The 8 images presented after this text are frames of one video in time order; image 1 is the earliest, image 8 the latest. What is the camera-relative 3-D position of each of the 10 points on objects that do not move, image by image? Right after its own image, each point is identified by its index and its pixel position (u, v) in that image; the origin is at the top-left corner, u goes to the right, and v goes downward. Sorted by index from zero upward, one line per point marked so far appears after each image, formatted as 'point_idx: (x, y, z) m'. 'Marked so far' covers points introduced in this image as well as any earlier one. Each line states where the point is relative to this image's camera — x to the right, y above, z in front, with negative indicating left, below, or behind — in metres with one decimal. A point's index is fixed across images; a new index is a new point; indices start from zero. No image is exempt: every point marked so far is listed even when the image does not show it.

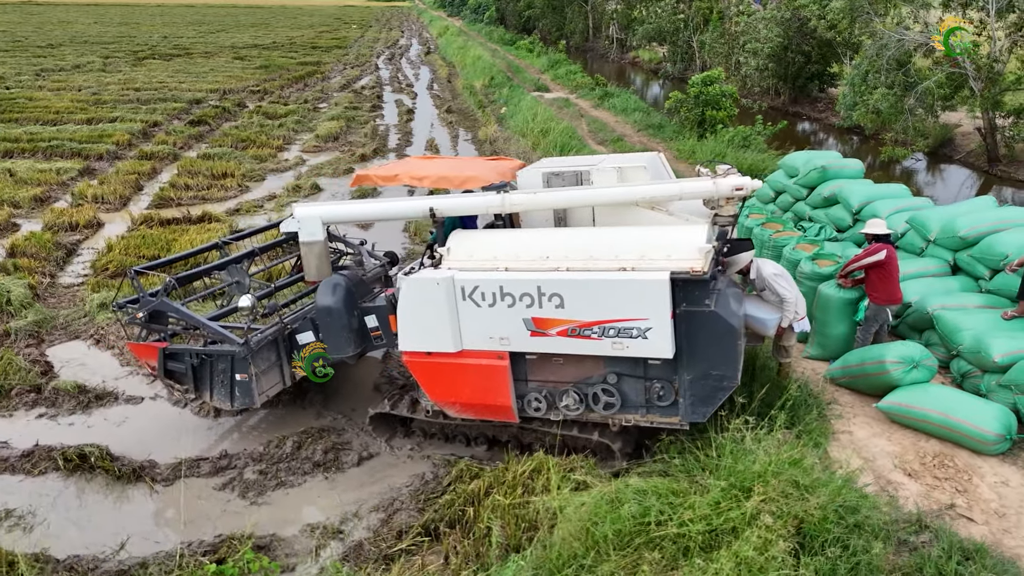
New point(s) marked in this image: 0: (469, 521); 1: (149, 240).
0: (-0.2, -1.4, +4.1) m
1: (-5.1, +0.7, +9.6) m
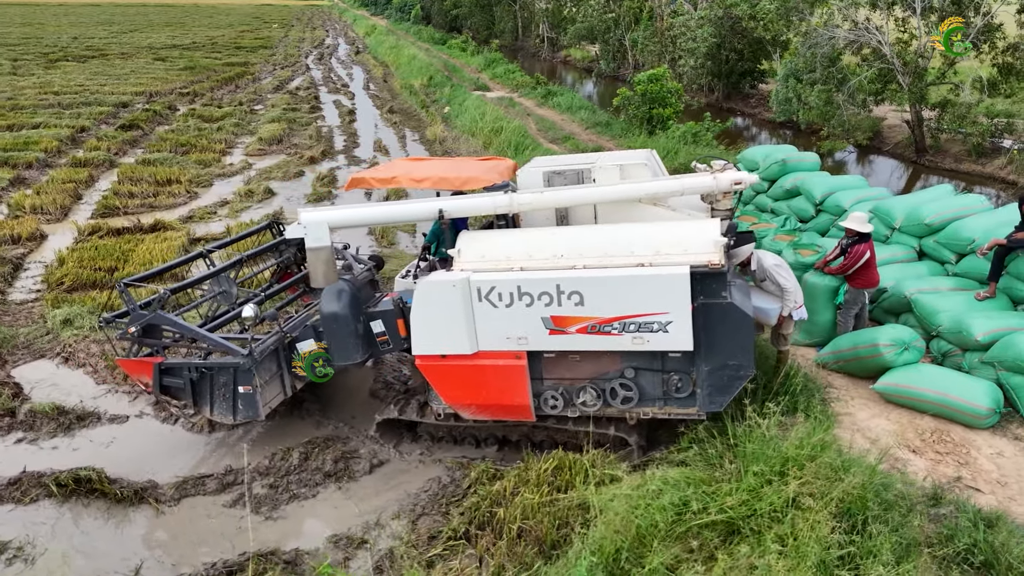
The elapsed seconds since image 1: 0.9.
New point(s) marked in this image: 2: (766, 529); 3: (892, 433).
0: (-0.1, -1.4, +4.1) m
1: (-5.4, +0.5, +9.1) m
2: (+1.3, -1.2, +3.4) m
3: (+2.6, -1.0, +4.7) m
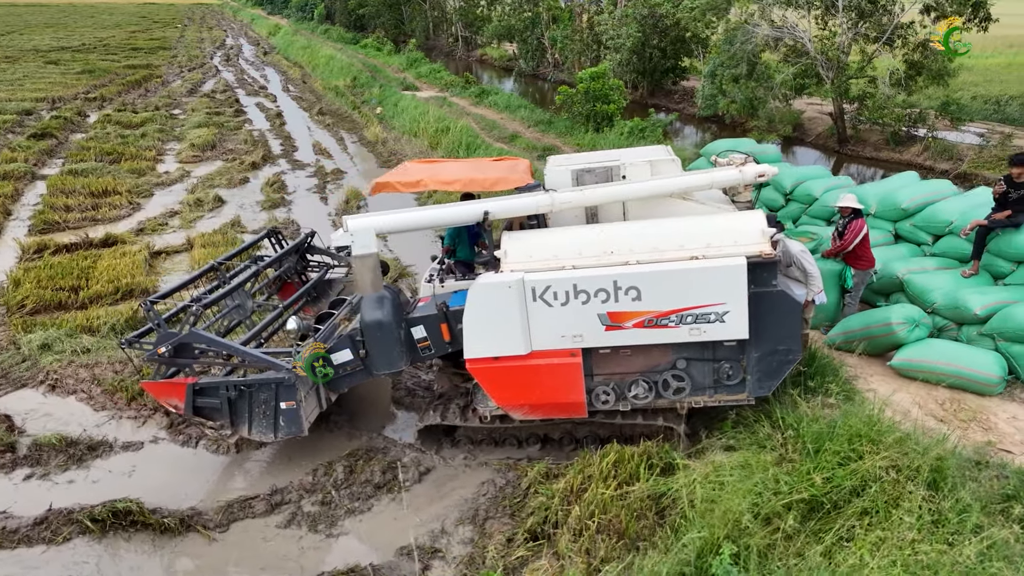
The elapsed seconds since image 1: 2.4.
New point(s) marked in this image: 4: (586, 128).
0: (+0.4, -1.4, +4.1) m
1: (-5.6, +0.2, +8.5) m
2: (+1.8, -1.1, +3.6) m
3: (+2.9, -0.9, +5.0) m
4: (+2.0, +4.4, +18.8) m
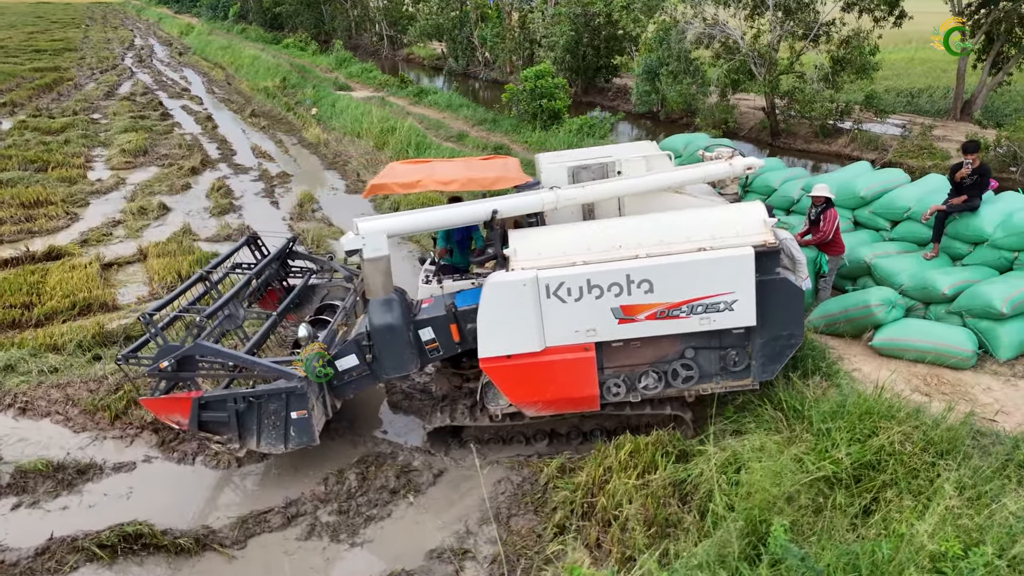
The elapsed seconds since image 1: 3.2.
0: (+0.6, -1.3, +4.2) m
1: (-5.9, 0.0, +8.0) m
2: (+2.0, -1.1, +3.8) m
3: (+3.0, -0.7, +5.3) m
4: (+0.6, +4.5, +18.9) m
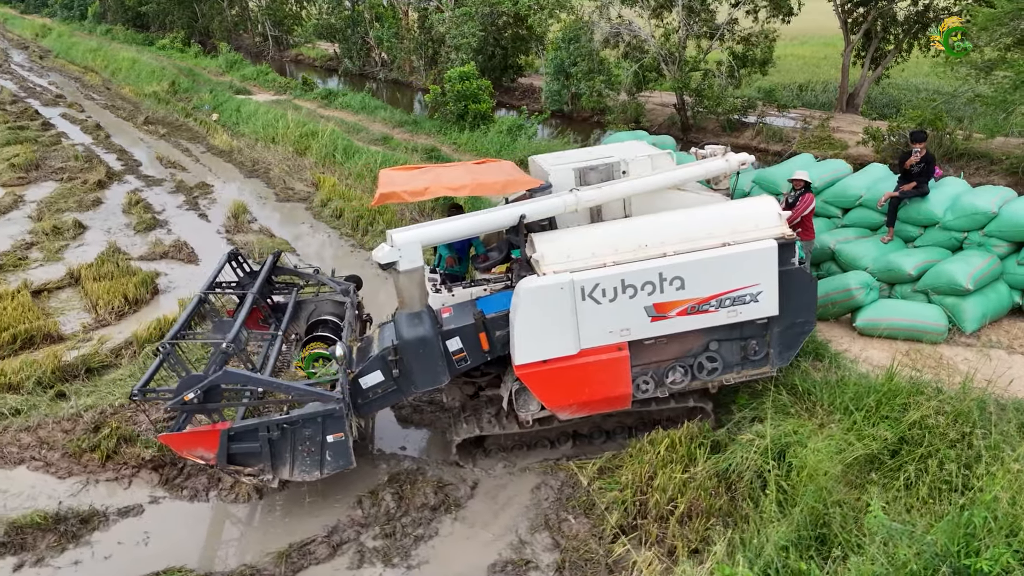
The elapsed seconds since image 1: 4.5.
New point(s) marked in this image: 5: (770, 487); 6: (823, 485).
0: (+0.9, -1.3, +4.3) m
1: (-6.1, -0.3, +7.1) m
2: (+2.4, -1.0, +4.1) m
3: (+3.1, -0.6, +5.7) m
4: (-1.5, +4.4, +18.8) m
5: (+1.6, -1.2, +4.2) m
6: (+1.8, -1.1, +4.0) m
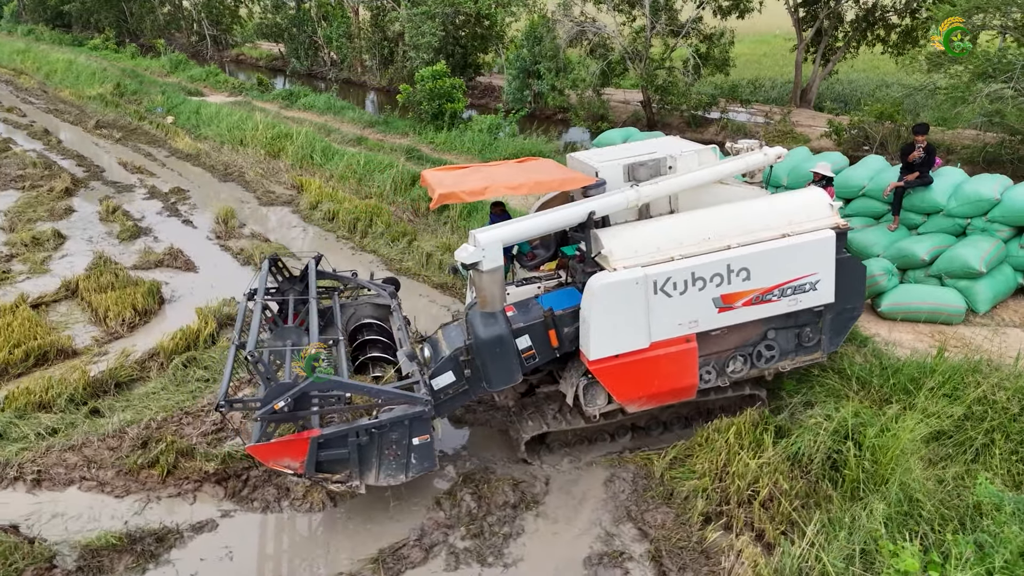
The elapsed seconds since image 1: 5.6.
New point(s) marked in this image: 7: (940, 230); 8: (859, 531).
0: (+1.4, -1.3, +4.4) m
1: (-5.7, -0.5, +6.7) m
2: (+2.9, -0.9, +4.3) m
3: (+3.5, -0.5, +5.9) m
4: (-2.2, +4.4, +18.7) m
5: (+2.1, -1.1, +4.4) m
6: (+2.4, -1.0, +4.1) m
7: (+4.6, +0.6, +7.4) m
8: (+2.0, -1.4, +3.9) m
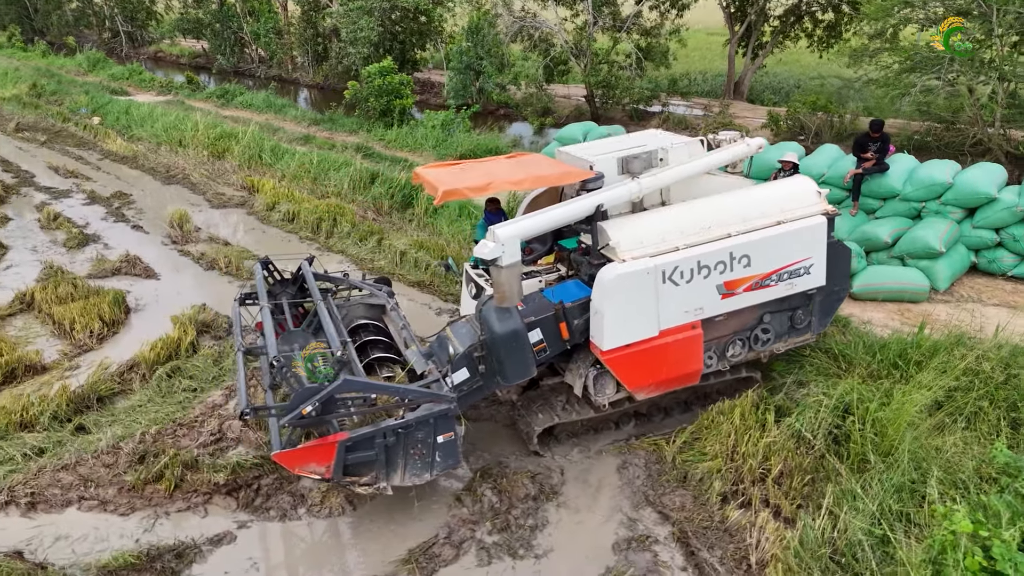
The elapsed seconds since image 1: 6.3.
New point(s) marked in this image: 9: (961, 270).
0: (+1.6, -1.2, +4.5) m
1: (-5.8, -0.7, +6.3) m
2: (+3.1, -0.7, +4.6) m
3: (+3.5, -0.3, +6.3) m
4: (-3.5, +4.4, +18.5) m
5: (+2.3, -1.0, +4.6) m
6: (+2.5, -0.9, +4.4) m
7: (+4.4, +0.8, +7.8) m
8: (+2.2, -1.3, +4.1) m
9: (+4.8, +0.2, +7.4) m
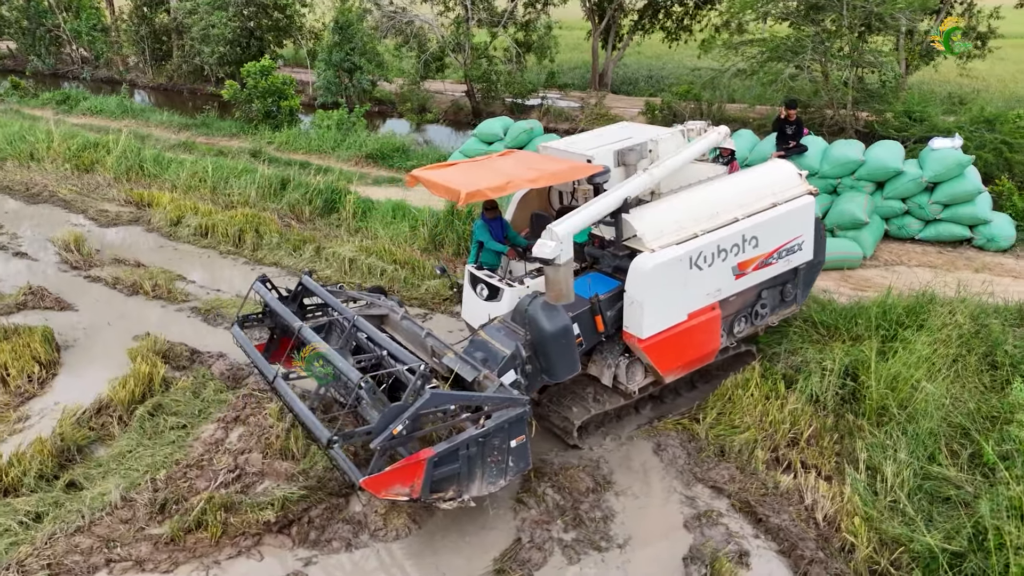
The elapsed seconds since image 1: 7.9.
0: (+1.9, -1.0, +4.9) m
1: (-5.6, -1.1, +5.1) m
2: (+3.3, -0.4, +5.3) m
3: (+3.4, 0.0, +7.0) m
4: (-6.2, +4.1, +17.5) m
5: (+2.6, -0.8, +5.1) m
6: (+2.9, -0.7, +4.9) m
7: (+3.9, +1.2, +8.6) m
8: (+2.6, -1.1, +4.6) m
9: (+4.4, +0.6, +8.3) m
